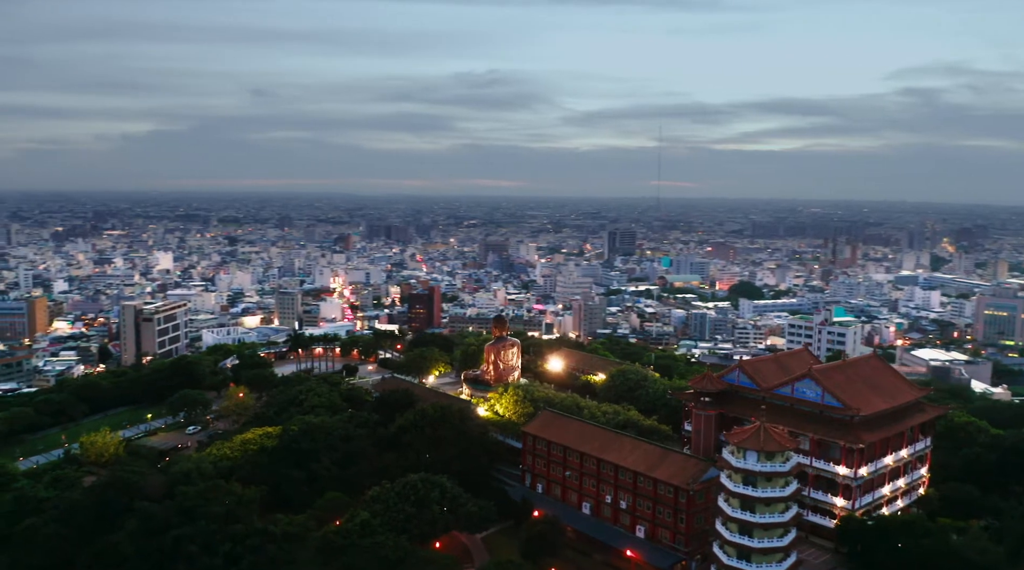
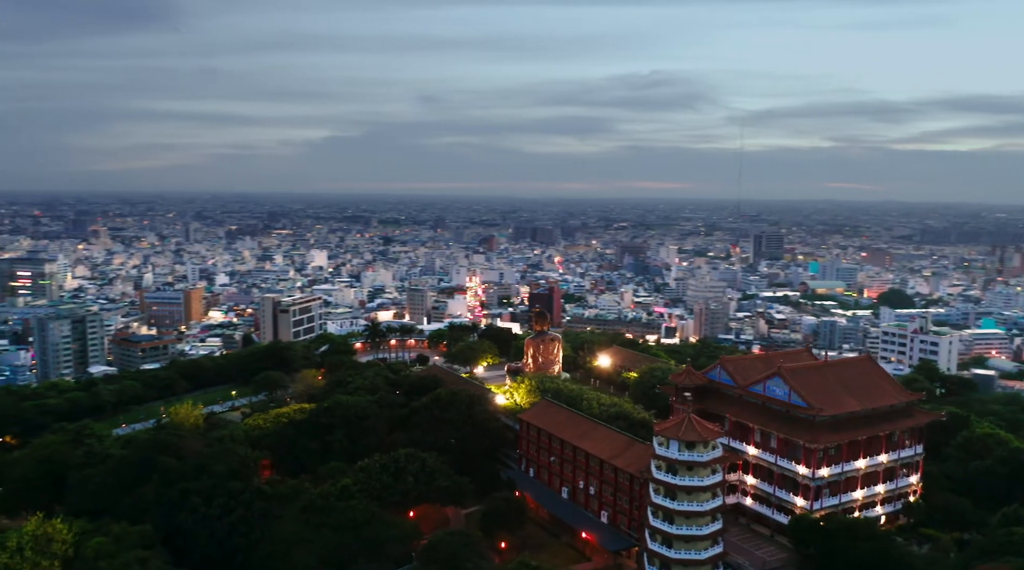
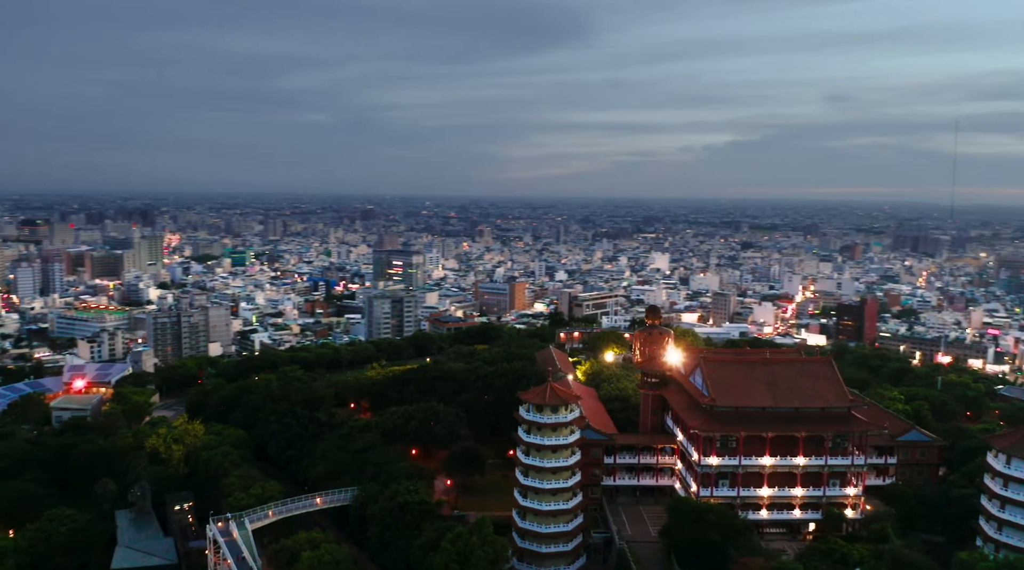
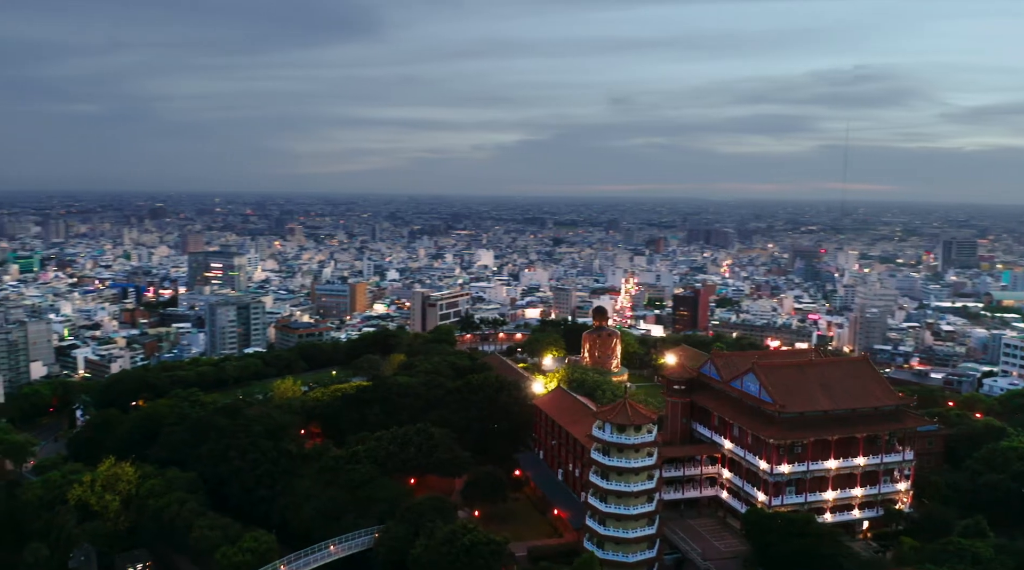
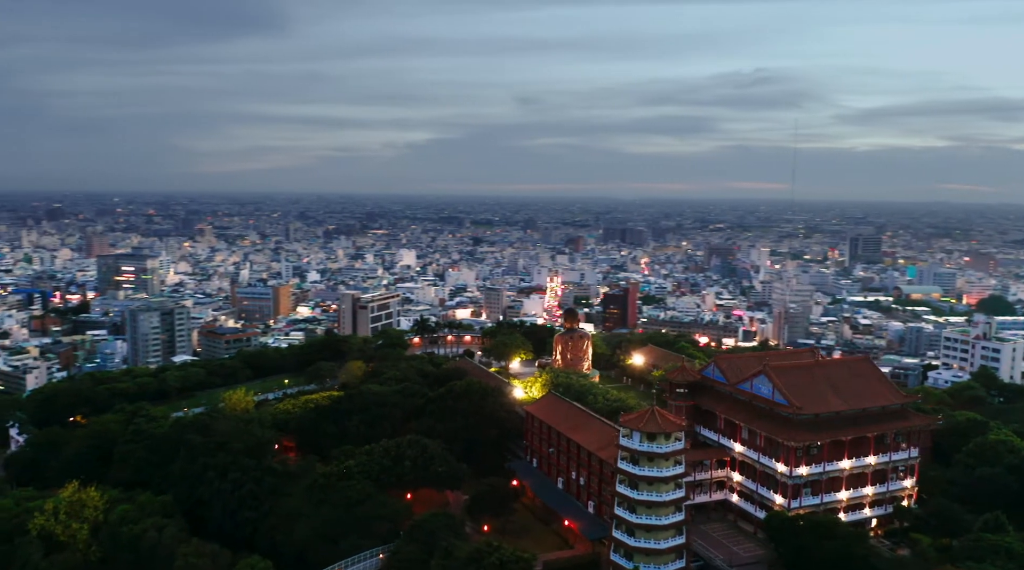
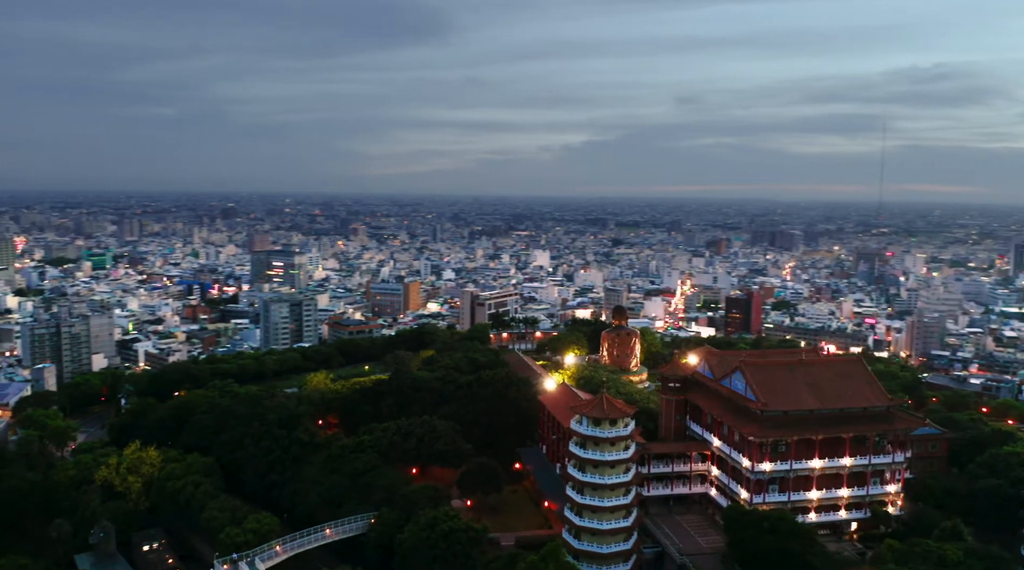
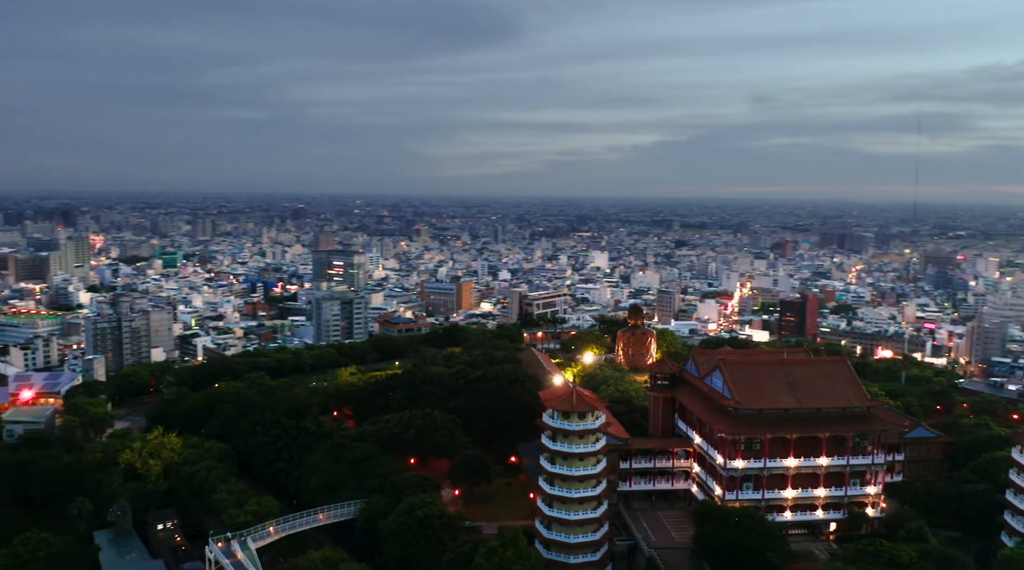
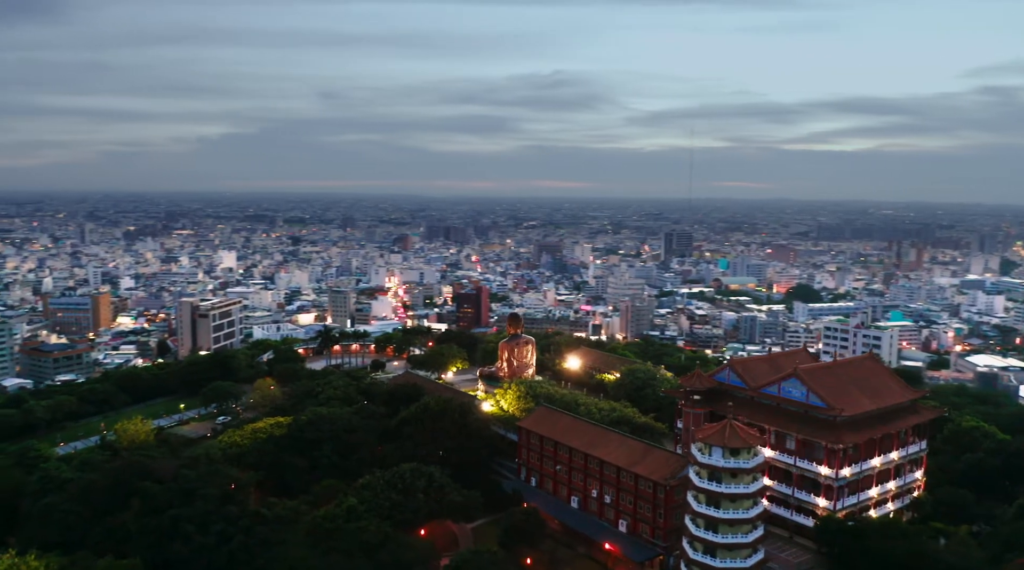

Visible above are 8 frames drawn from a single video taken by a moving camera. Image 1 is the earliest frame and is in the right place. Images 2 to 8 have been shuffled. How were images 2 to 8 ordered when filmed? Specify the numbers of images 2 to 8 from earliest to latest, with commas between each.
8, 2, 5, 4, 6, 7, 3
